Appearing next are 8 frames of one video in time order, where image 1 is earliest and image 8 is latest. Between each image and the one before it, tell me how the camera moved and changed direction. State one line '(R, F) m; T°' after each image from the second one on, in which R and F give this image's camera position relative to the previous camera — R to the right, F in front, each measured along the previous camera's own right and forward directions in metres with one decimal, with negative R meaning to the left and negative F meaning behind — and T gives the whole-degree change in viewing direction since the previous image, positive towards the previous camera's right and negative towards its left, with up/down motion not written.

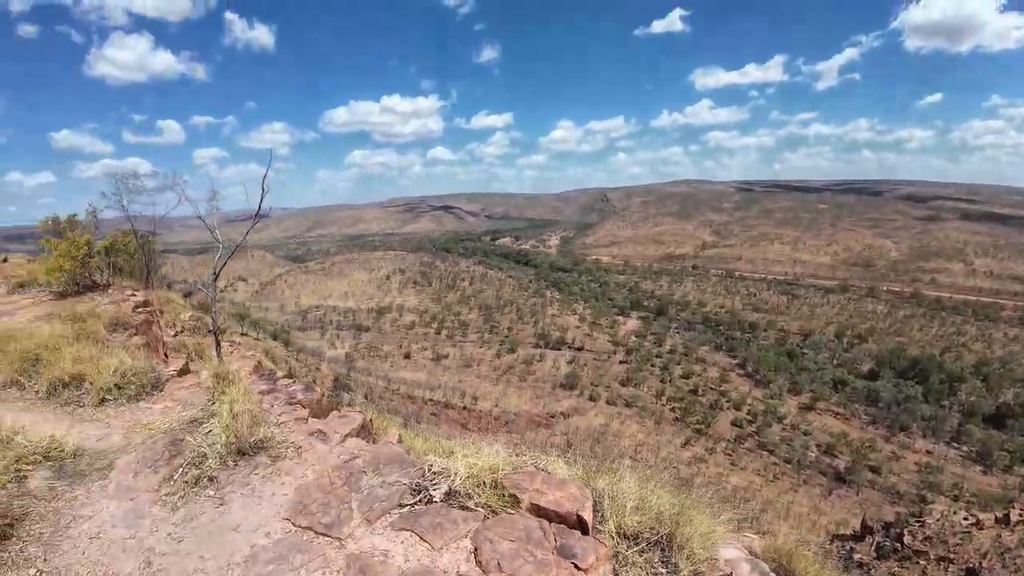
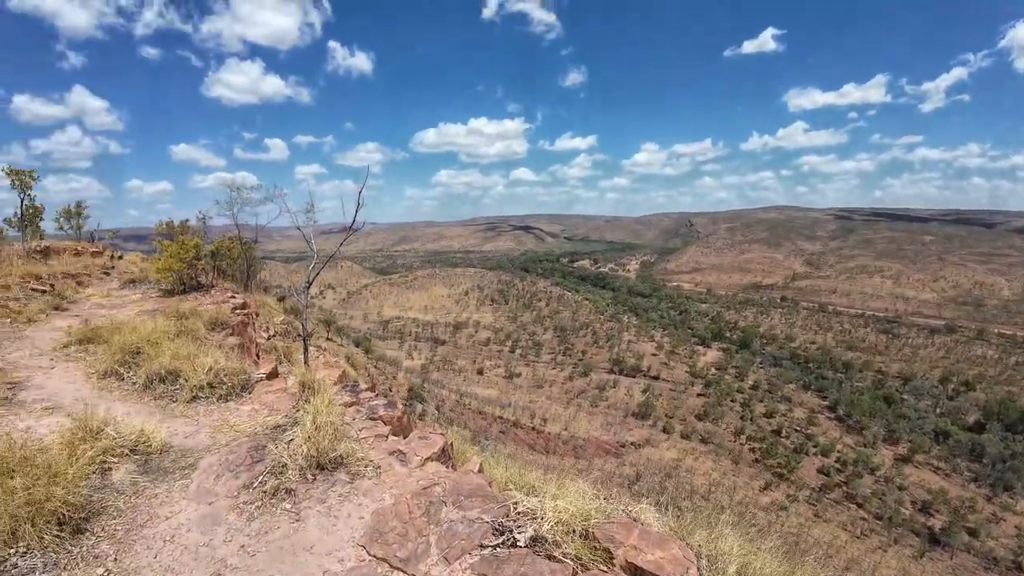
(-0.1, +0.2) m; -8°
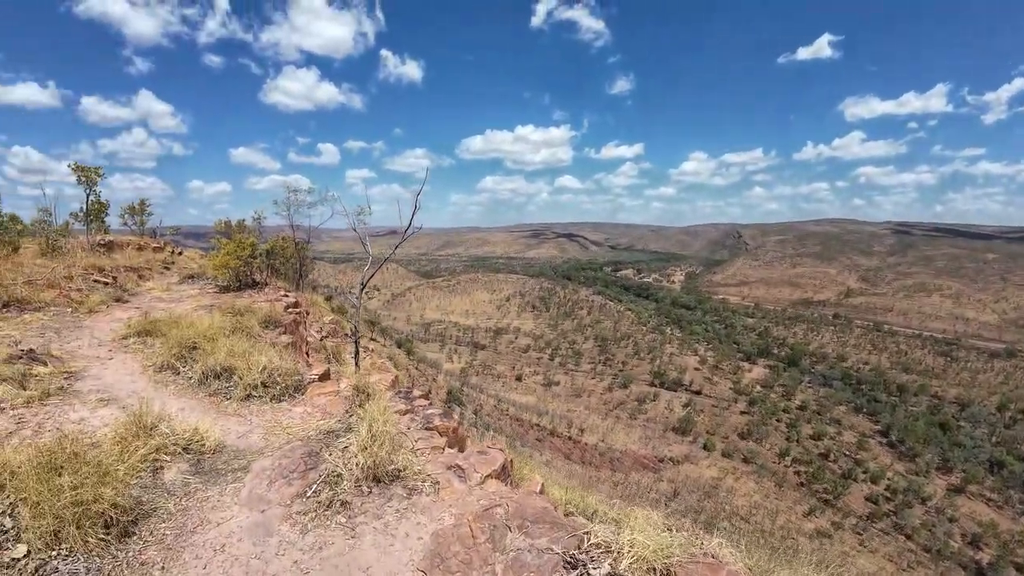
(-0.1, +0.2) m; -4°
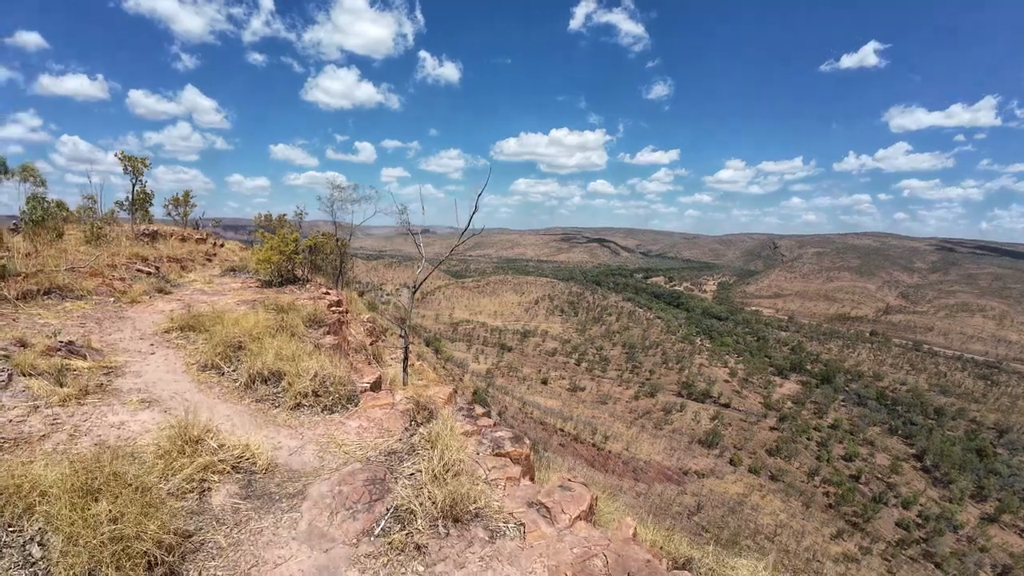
(-0.2, +0.3) m; -3°
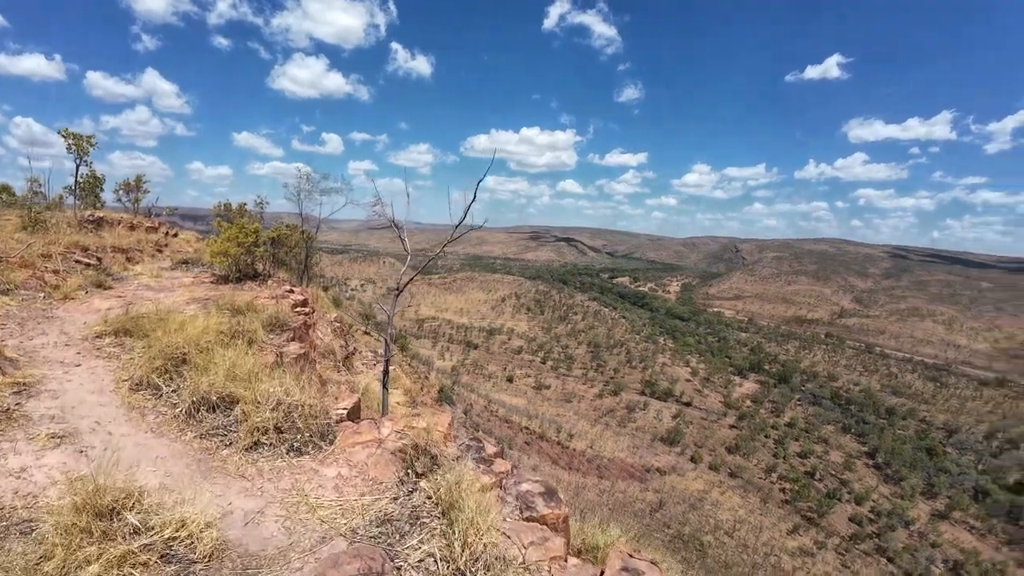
(-0.2, +0.6) m; +3°
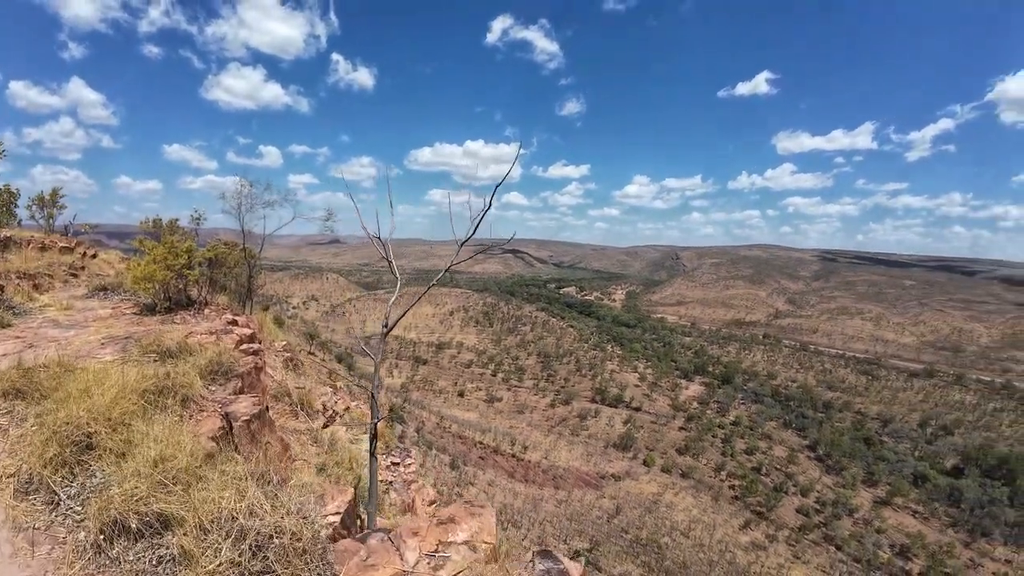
(-0.4, +0.8) m; +5°
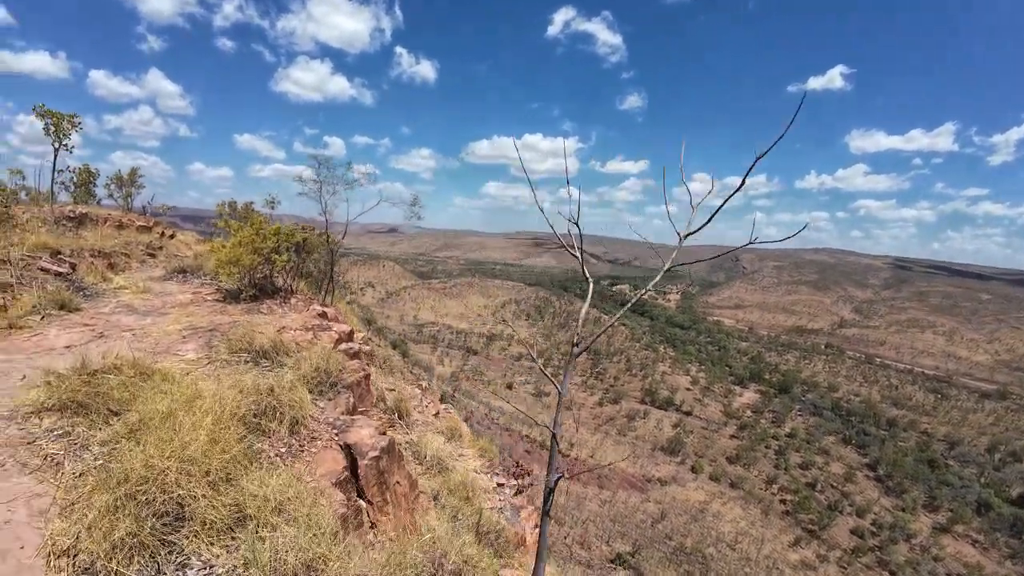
(-0.7, +0.9) m; -5°
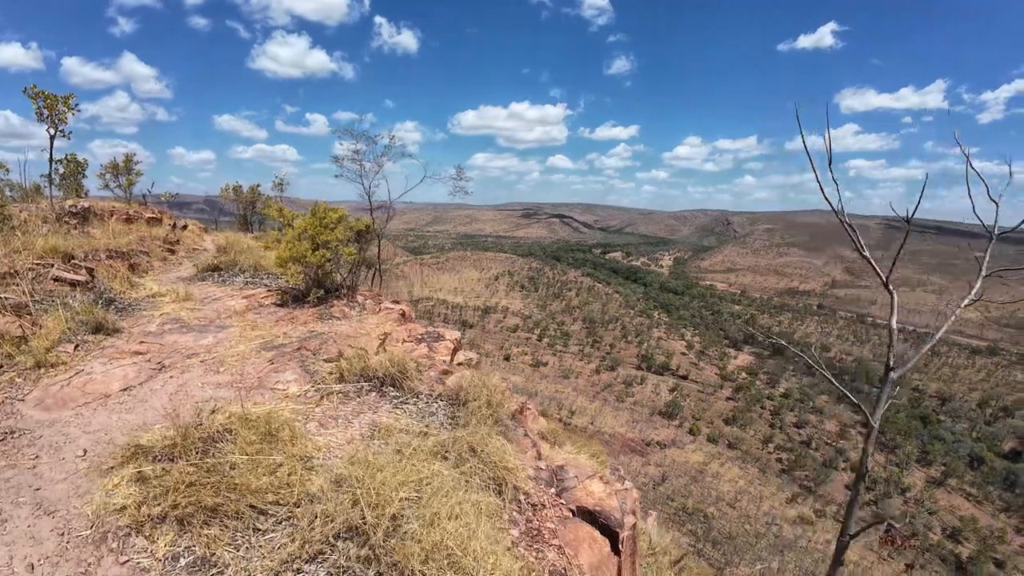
(-0.9, +0.8) m; +1°
